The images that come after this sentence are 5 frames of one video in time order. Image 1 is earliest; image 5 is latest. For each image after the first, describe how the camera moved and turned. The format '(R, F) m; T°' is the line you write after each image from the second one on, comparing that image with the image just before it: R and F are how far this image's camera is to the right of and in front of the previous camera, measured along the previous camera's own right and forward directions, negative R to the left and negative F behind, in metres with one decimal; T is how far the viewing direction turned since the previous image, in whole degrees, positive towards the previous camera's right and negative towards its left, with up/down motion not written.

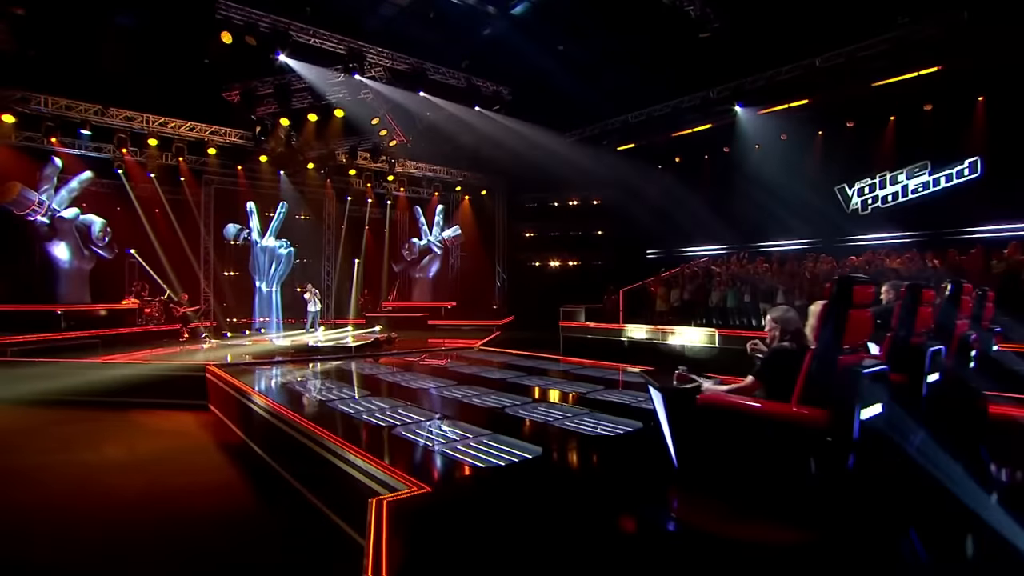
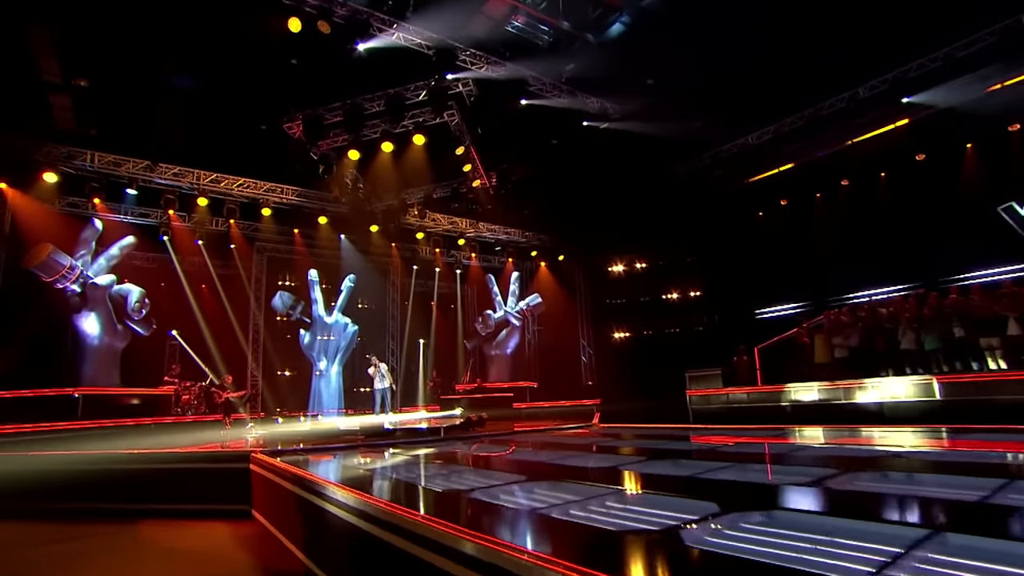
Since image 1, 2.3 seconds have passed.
(-1.4, +2.5) m; -4°
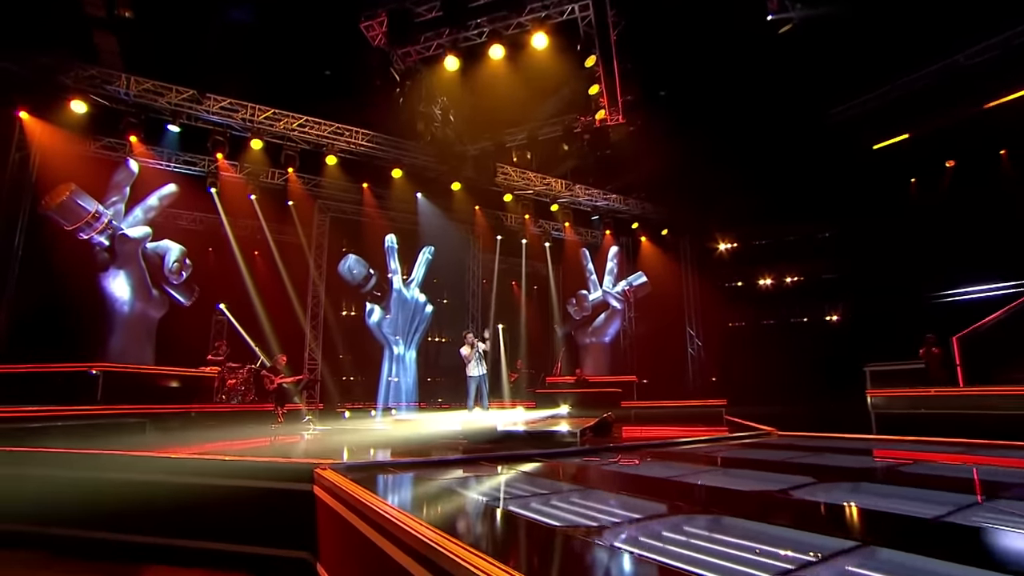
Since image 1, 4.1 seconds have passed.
(-1.3, +2.3) m; -4°
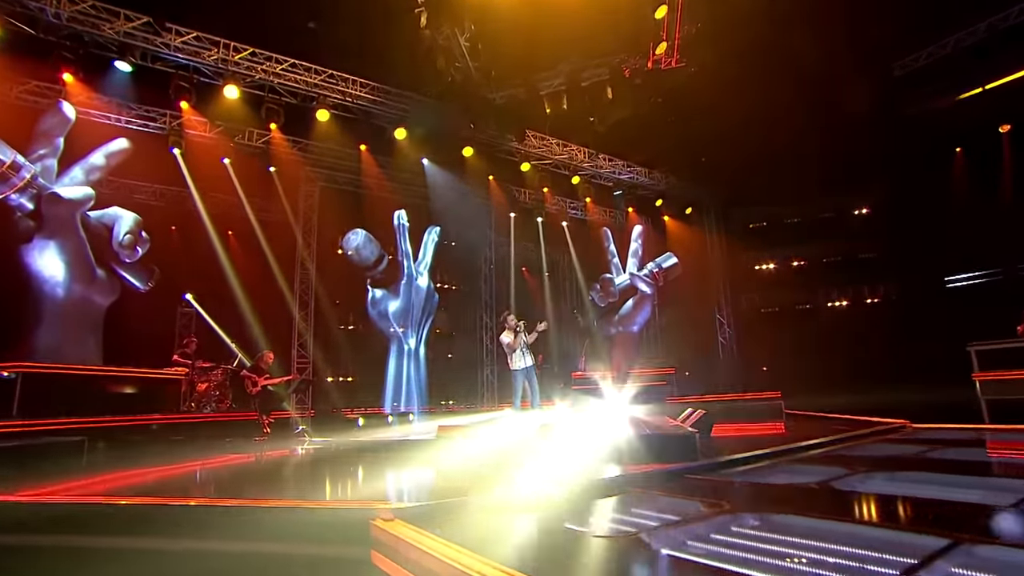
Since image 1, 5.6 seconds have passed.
(-0.9, +1.6) m; +3°
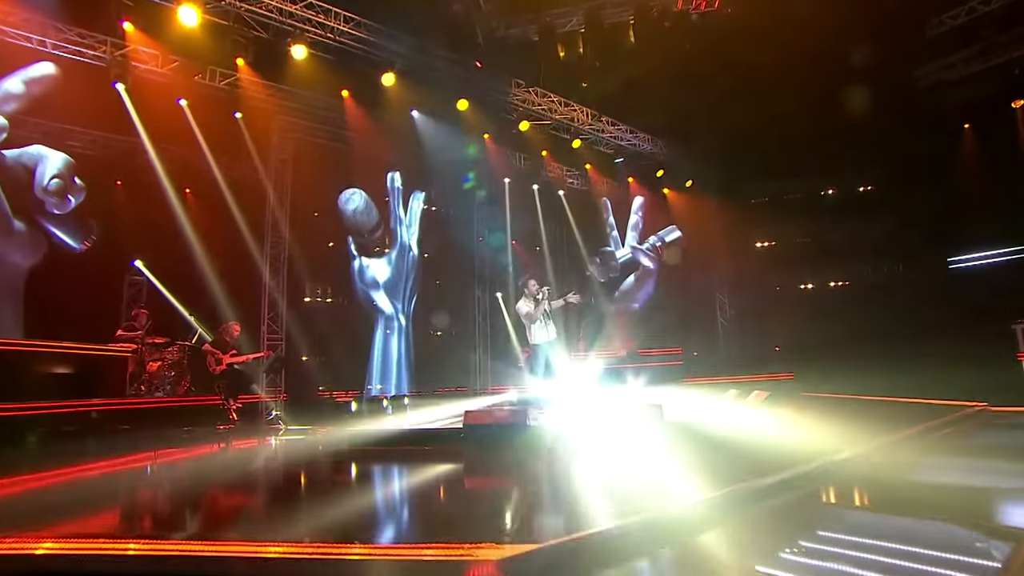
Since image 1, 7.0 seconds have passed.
(-0.5, +0.9) m; +4°
